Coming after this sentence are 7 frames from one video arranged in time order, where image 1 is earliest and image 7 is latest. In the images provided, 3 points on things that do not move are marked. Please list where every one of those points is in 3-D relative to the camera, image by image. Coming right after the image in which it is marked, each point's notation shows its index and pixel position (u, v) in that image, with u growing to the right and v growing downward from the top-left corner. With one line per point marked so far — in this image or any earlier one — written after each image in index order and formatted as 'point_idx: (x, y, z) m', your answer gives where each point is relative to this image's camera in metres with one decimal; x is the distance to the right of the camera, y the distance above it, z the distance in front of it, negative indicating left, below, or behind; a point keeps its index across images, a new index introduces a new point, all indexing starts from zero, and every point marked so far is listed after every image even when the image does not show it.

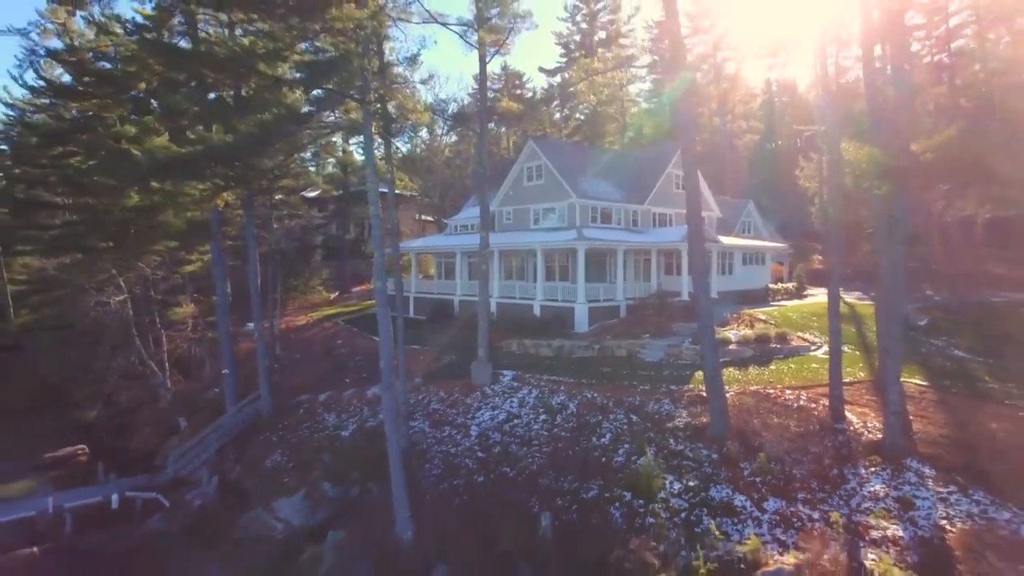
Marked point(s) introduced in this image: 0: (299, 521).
0: (-4.3, -4.7, +12.8) m
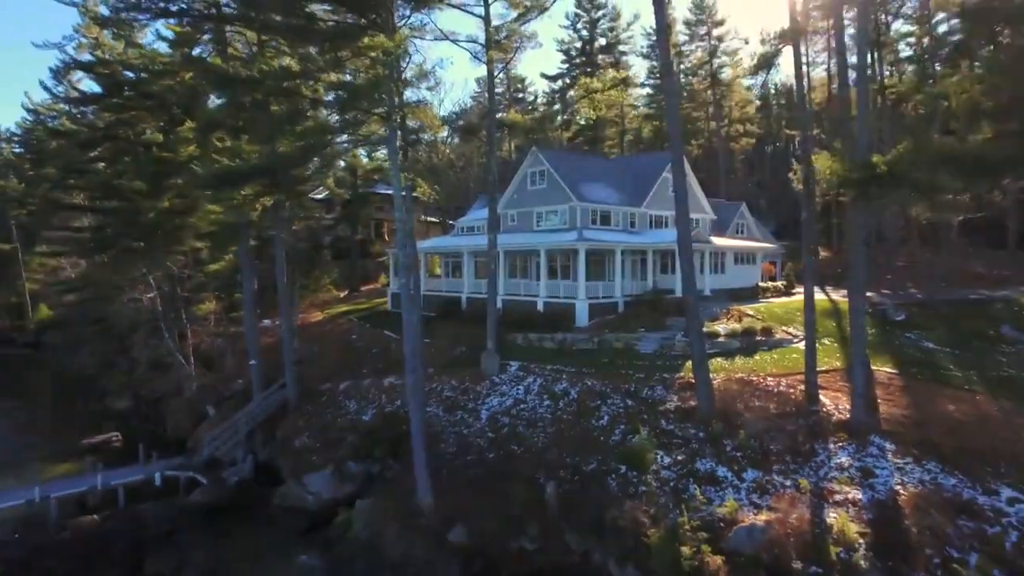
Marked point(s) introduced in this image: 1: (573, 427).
0: (-4.1, -4.6, +14.2) m
1: (+1.3, -3.1, +14.0) m
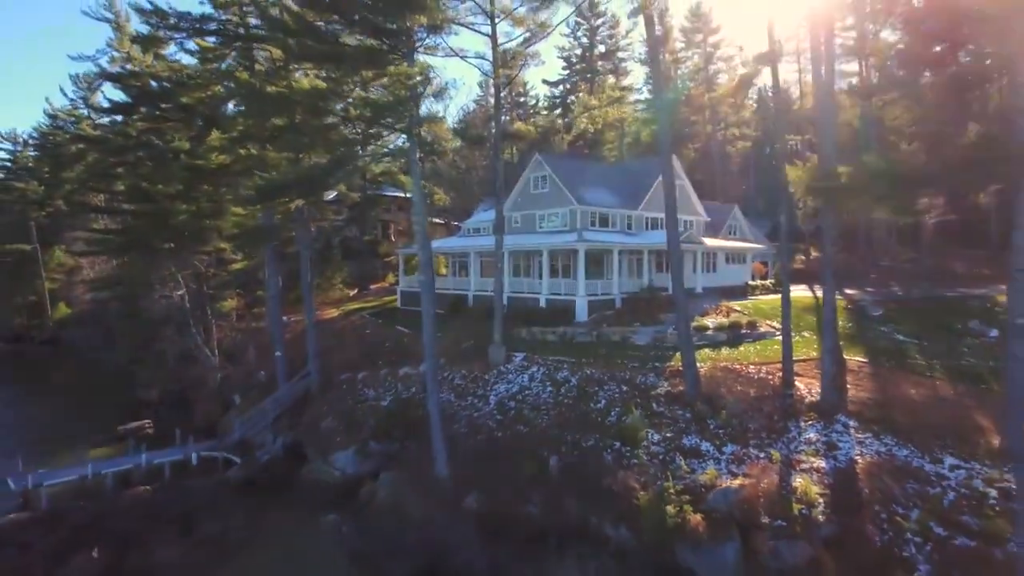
0: (-4.0, -4.5, +15.8) m
1: (+1.5, -3.0, +15.6) m
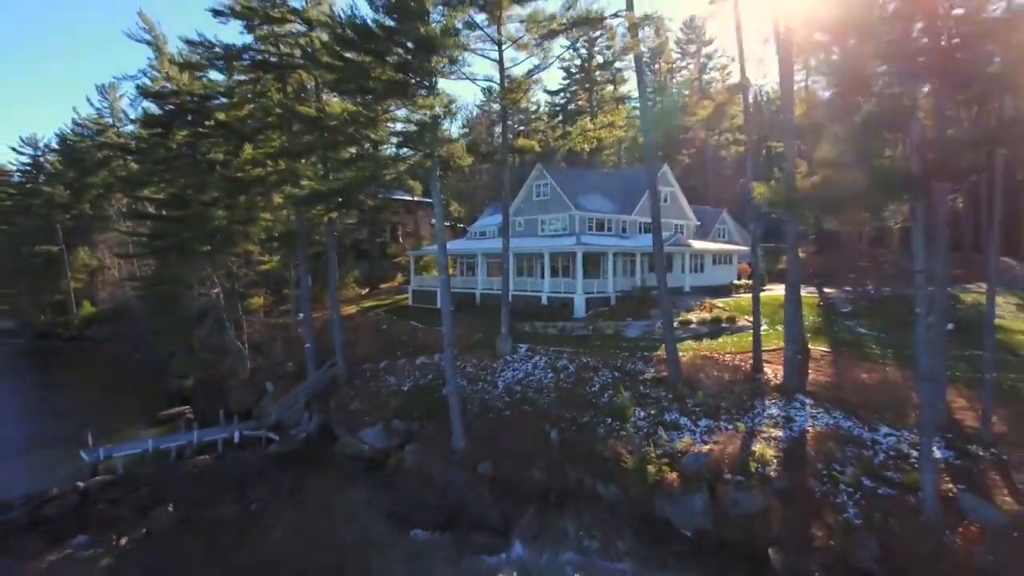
0: (-3.8, -4.5, +18.2) m
1: (+1.7, -2.9, +18.0) m
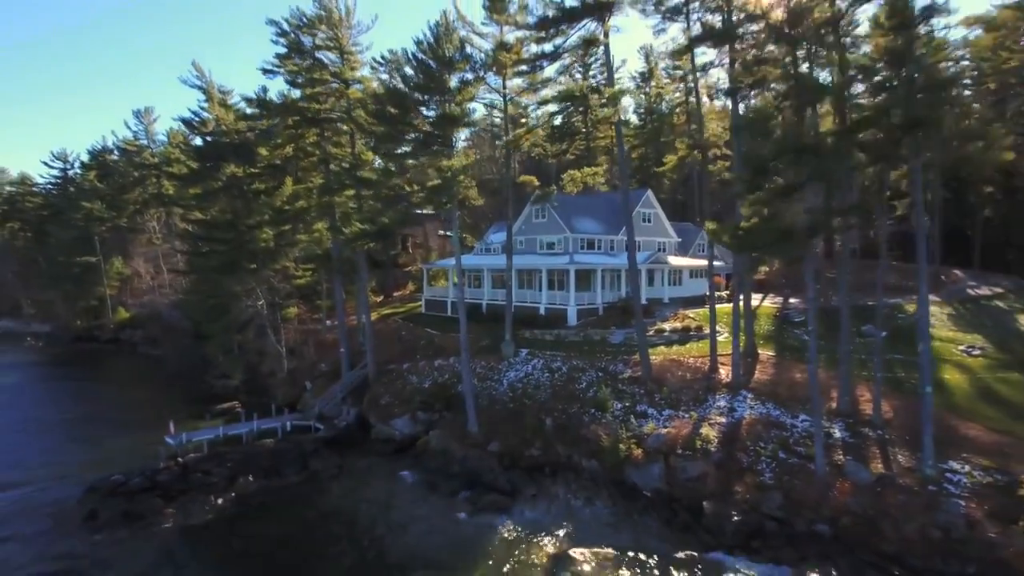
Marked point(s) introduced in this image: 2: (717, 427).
0: (-3.7, -5.0, +22.4) m
1: (+1.8, -3.5, +22.3) m
2: (+6.0, -4.1, +18.5) m
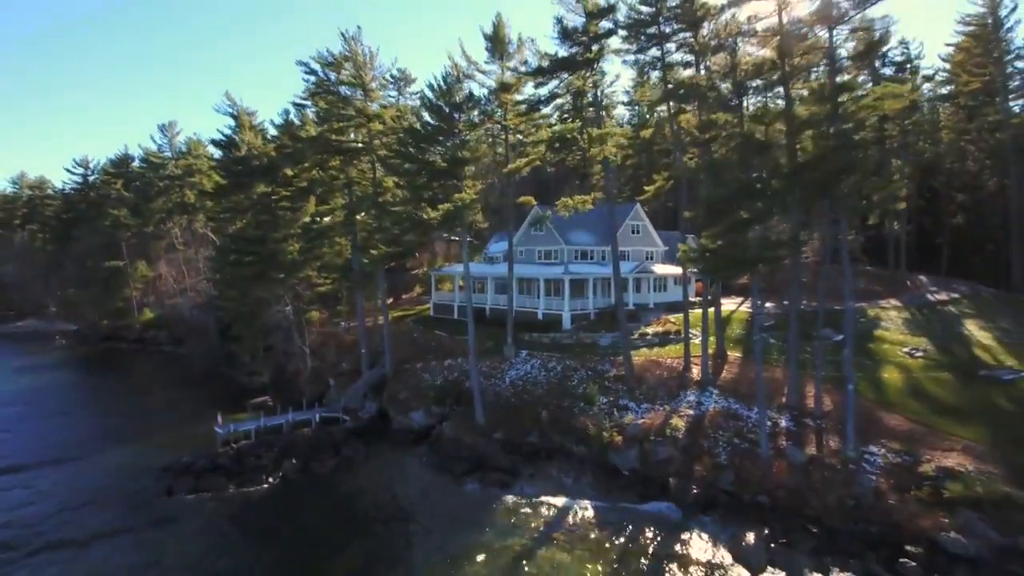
0: (-3.6, -5.5, +26.0) m
1: (+1.8, -3.9, +25.8) m
2: (+6.1, -4.6, +22.1) m
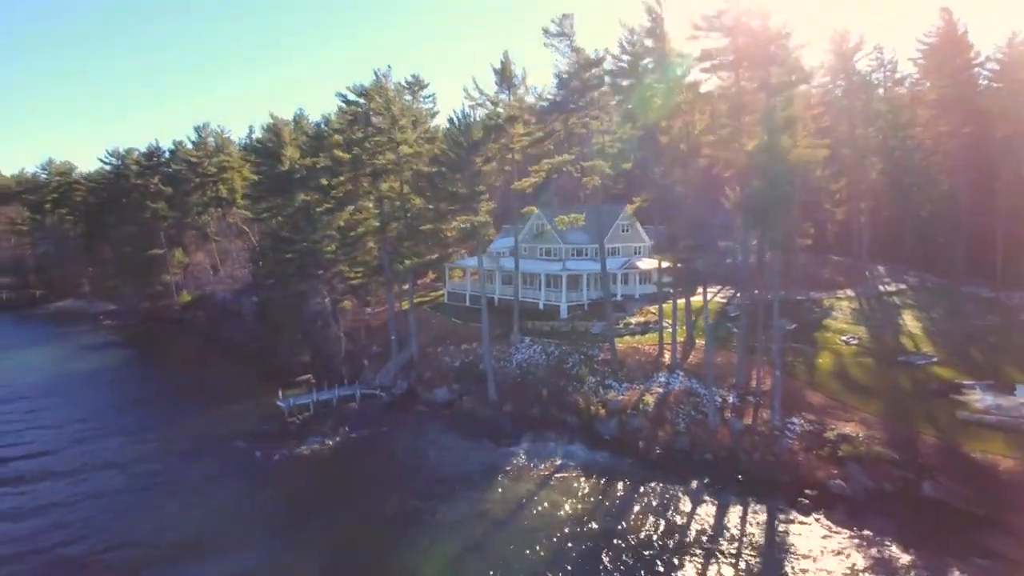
0: (-3.3, -5.5, +32.0) m
1: (+2.1, -4.0, +31.7) m
2: (+6.3, -4.8, +28.0) m
